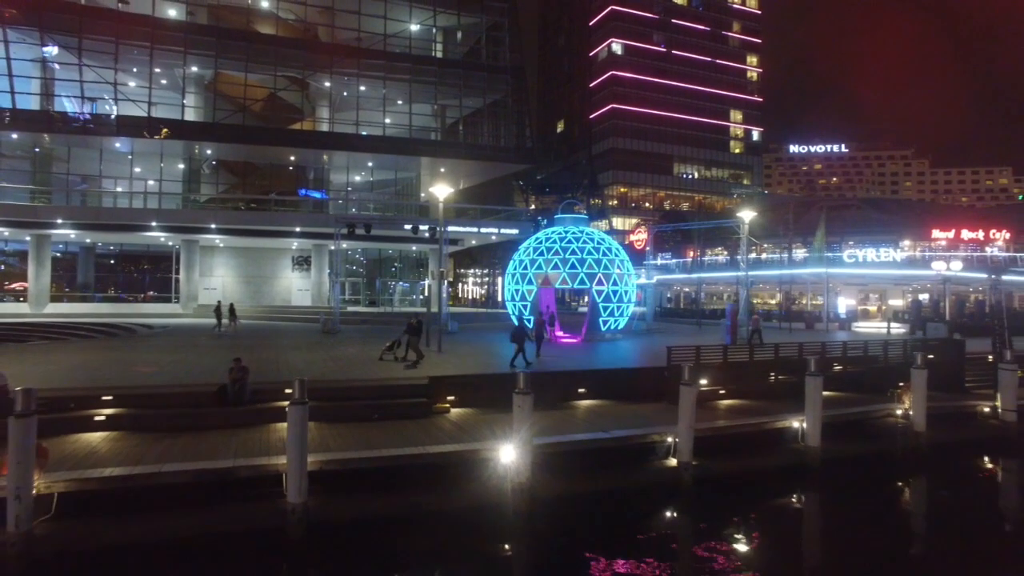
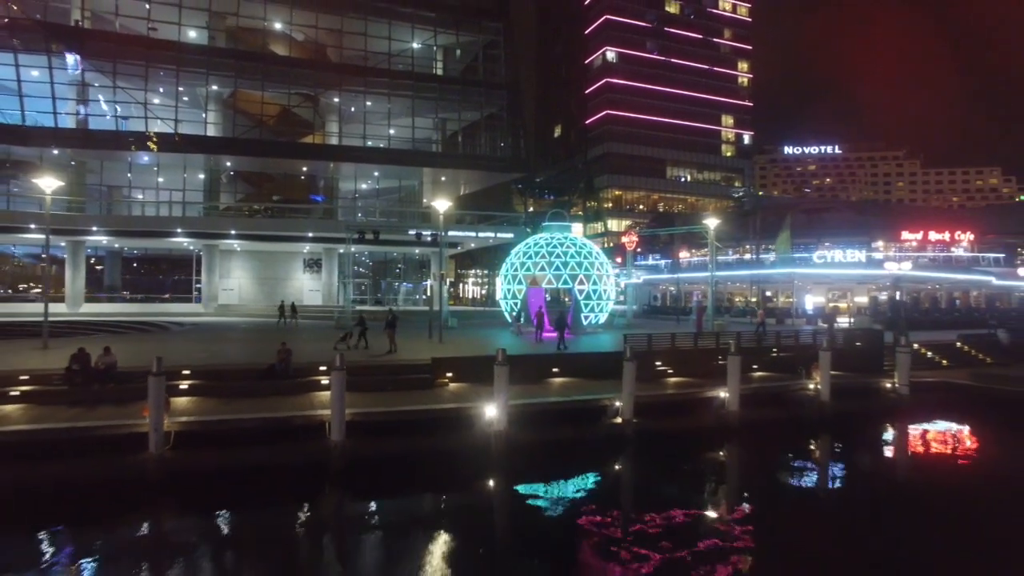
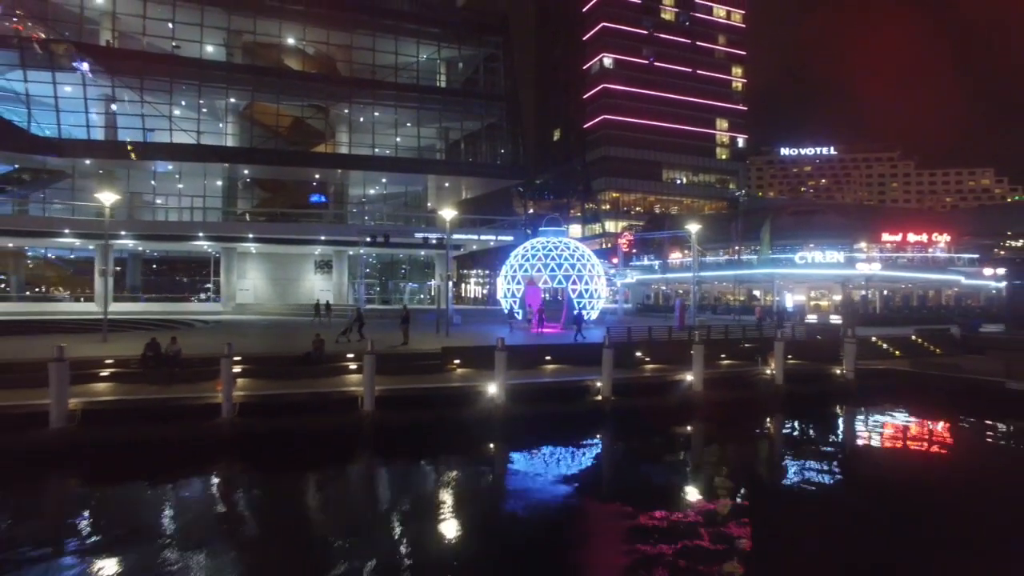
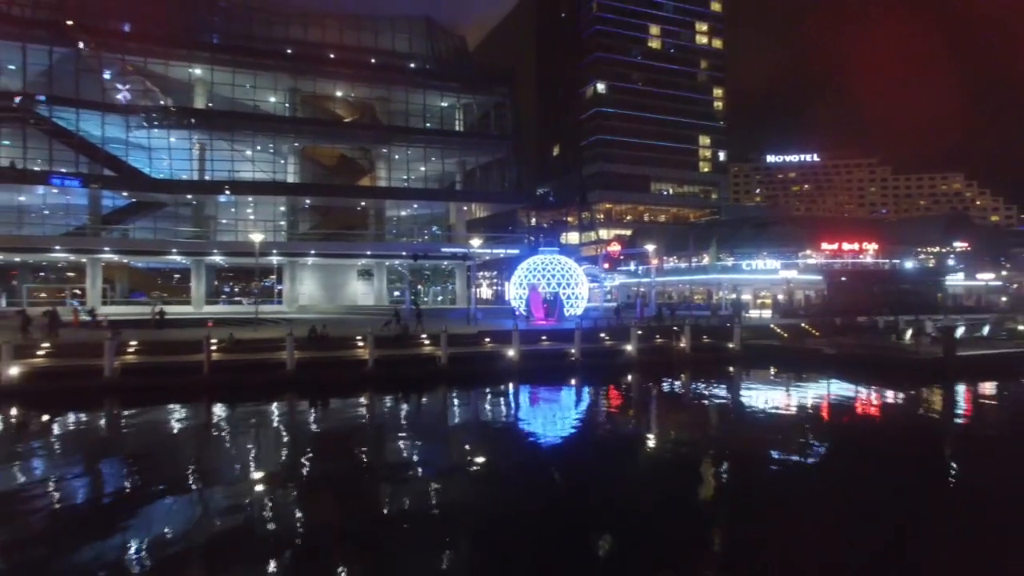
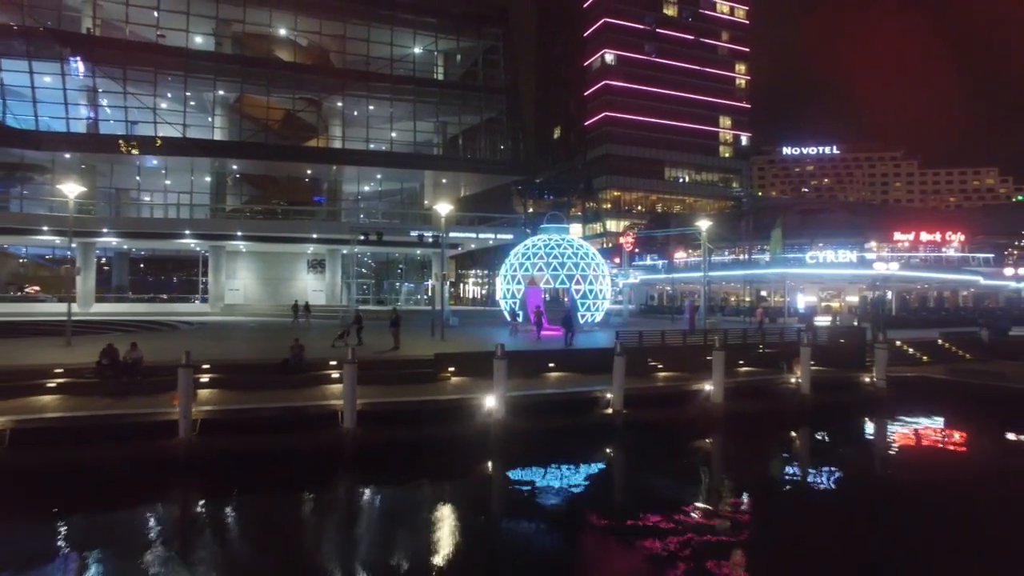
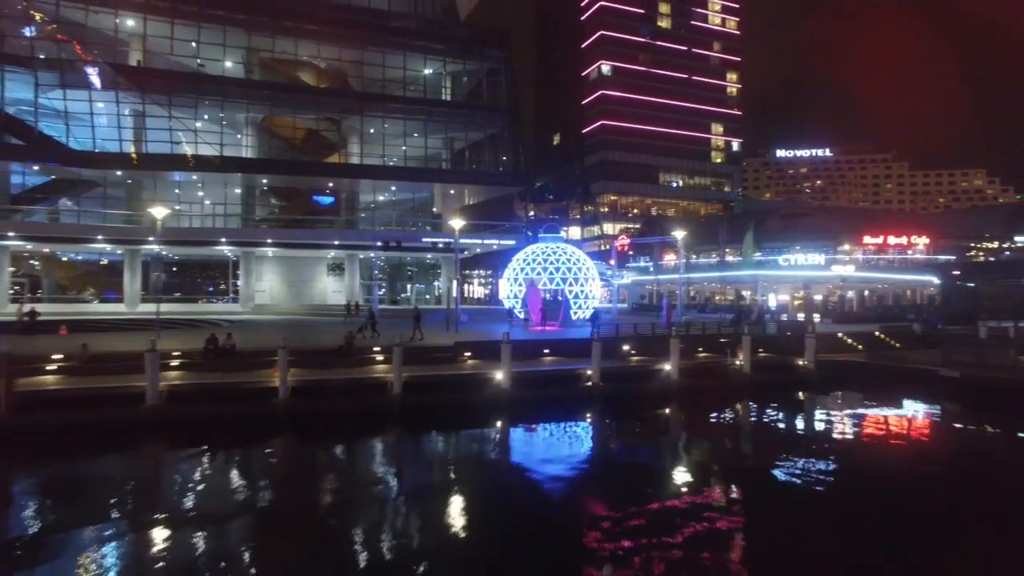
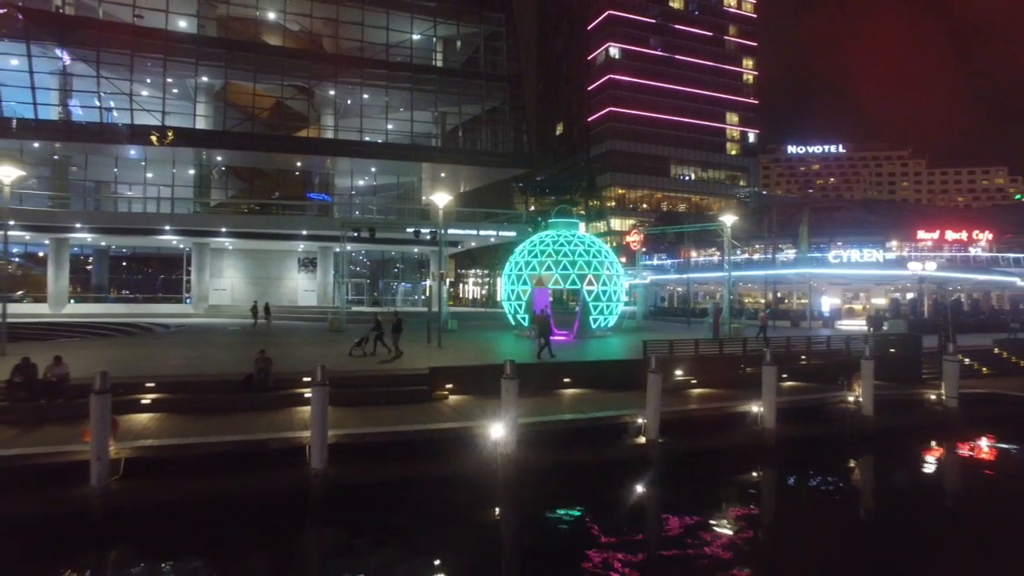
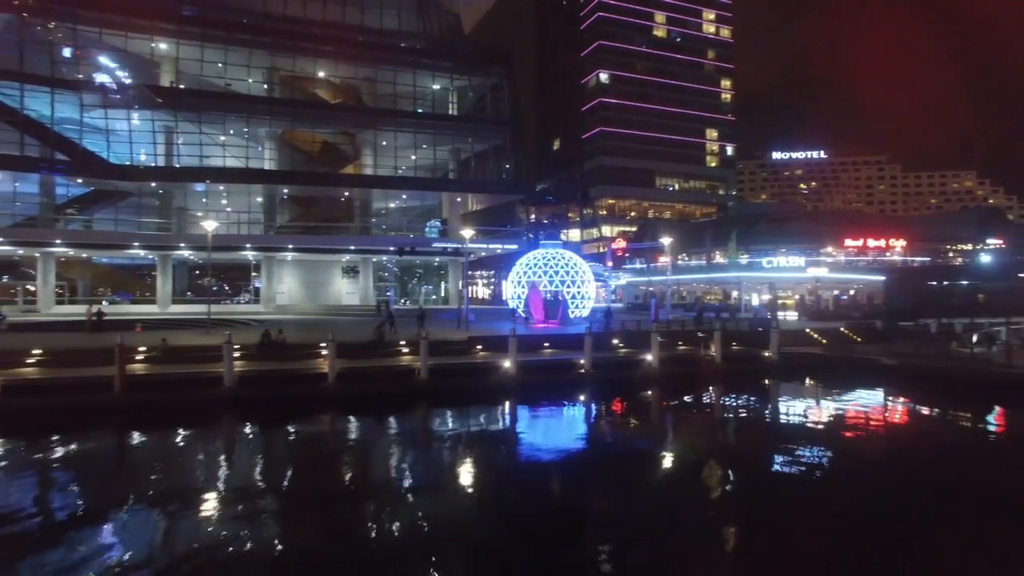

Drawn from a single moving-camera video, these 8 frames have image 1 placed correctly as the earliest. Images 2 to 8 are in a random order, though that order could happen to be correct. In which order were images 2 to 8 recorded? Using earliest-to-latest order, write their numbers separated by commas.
7, 2, 5, 3, 6, 8, 4
